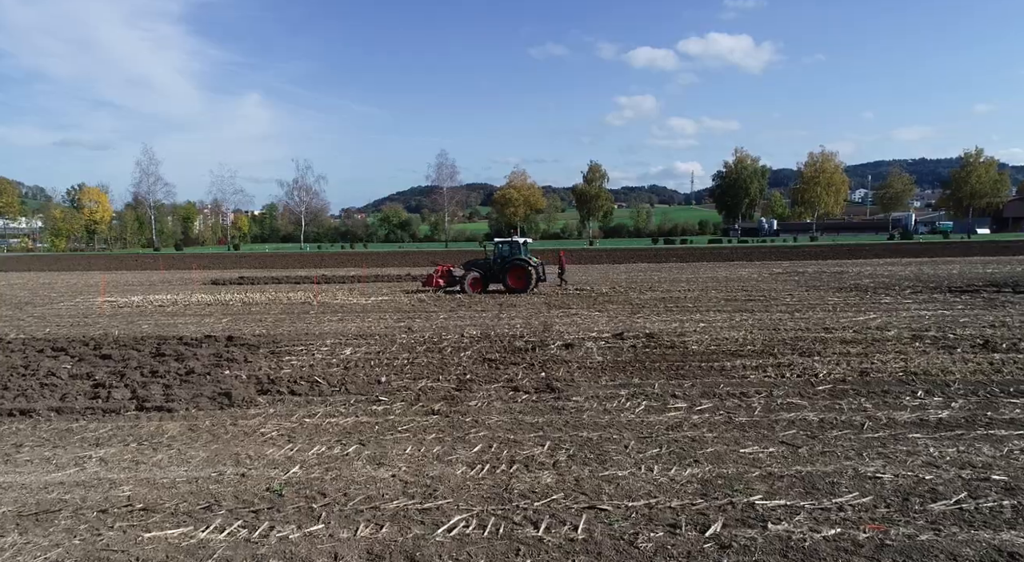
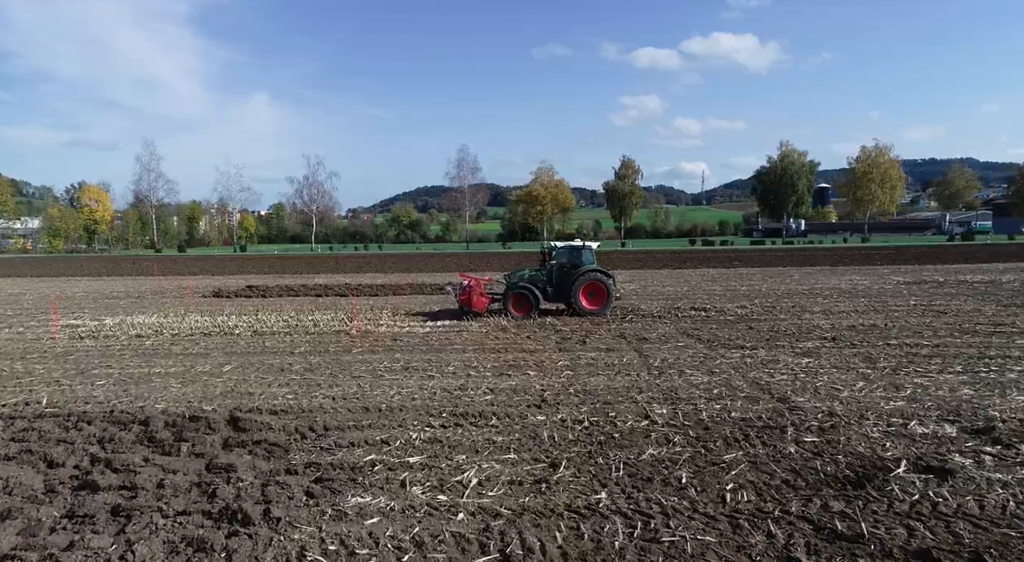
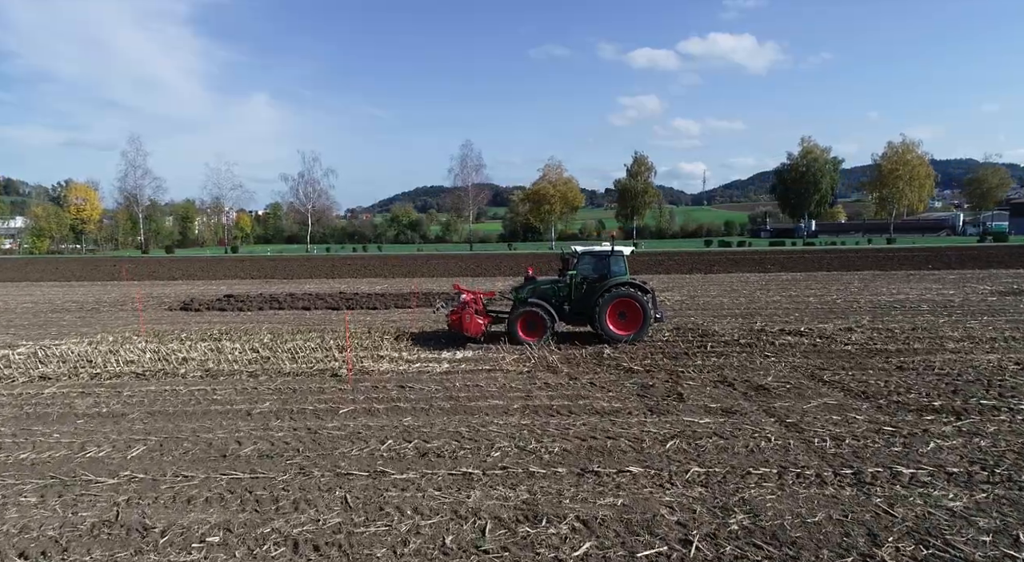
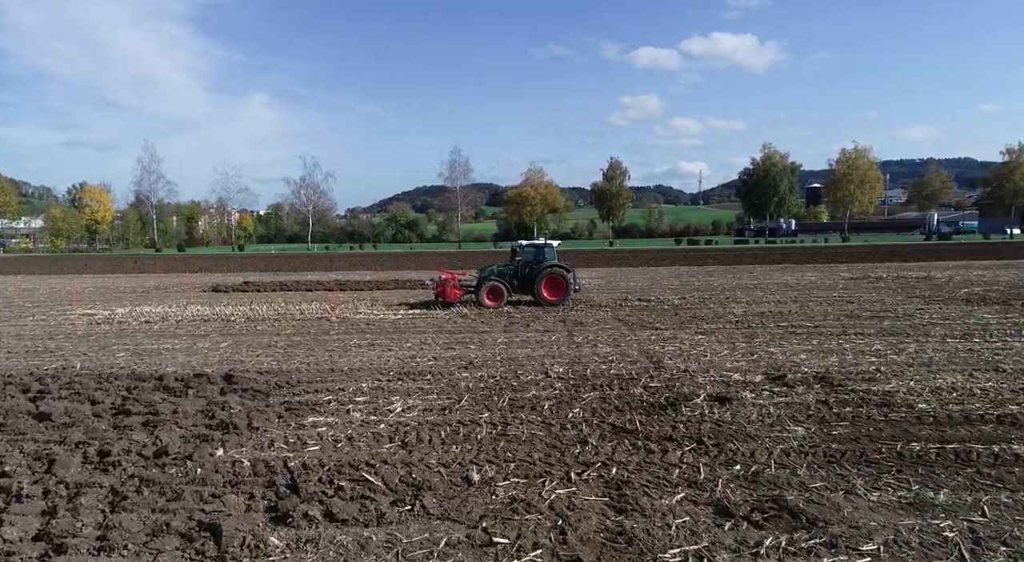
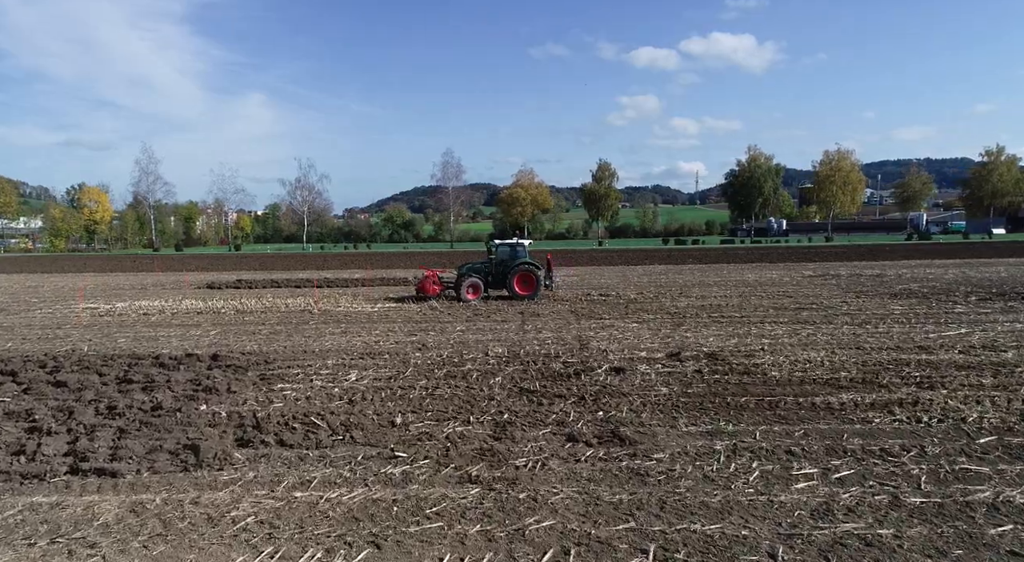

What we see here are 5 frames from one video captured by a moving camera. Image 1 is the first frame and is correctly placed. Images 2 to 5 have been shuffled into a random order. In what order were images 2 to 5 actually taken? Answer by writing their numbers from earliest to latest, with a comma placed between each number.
5, 4, 2, 3
